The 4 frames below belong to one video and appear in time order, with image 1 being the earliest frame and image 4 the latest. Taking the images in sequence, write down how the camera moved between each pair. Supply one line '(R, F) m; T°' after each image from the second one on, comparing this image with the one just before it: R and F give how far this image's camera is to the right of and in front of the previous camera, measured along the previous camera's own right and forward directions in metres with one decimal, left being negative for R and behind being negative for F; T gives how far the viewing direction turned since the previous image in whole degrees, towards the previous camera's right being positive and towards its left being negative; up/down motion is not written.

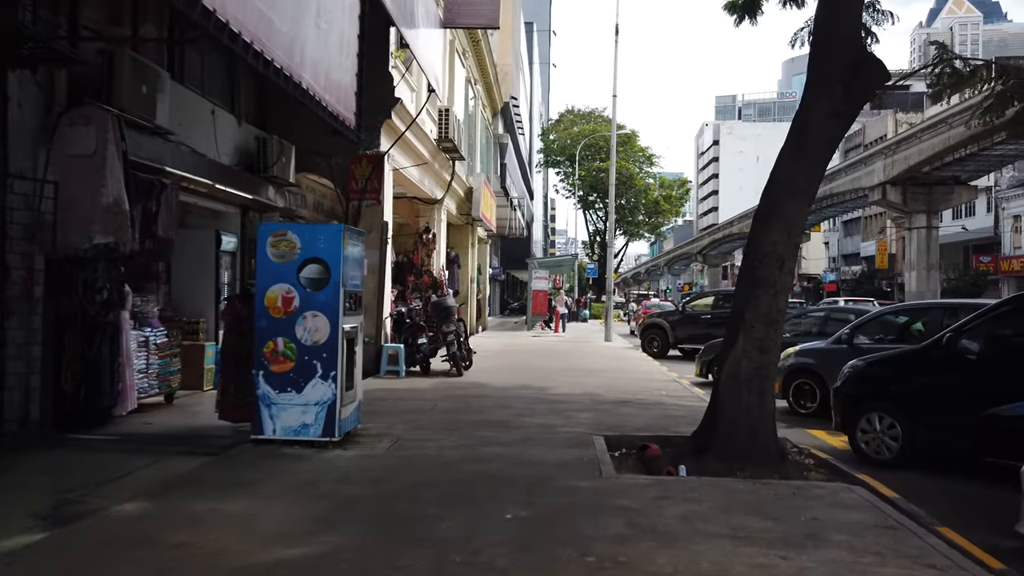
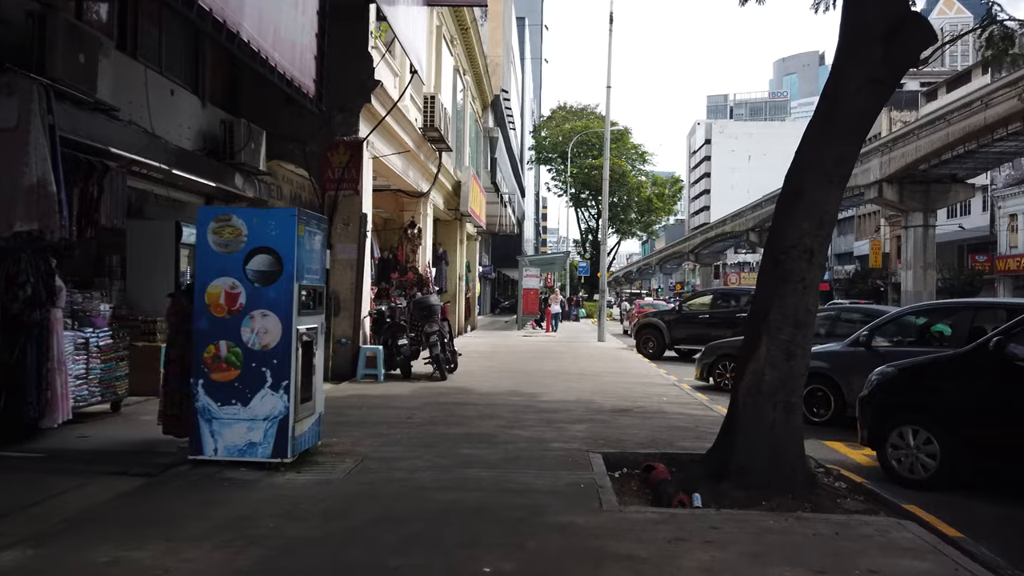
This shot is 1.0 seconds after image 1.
(+0.1, +0.9) m; +1°
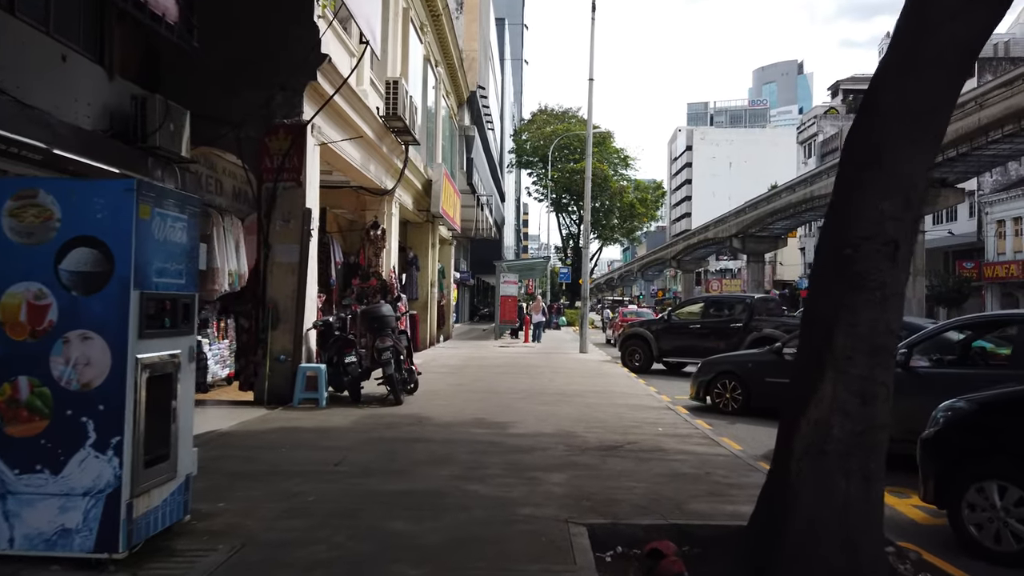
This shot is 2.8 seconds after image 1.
(+0.2, +1.8) m; +1°
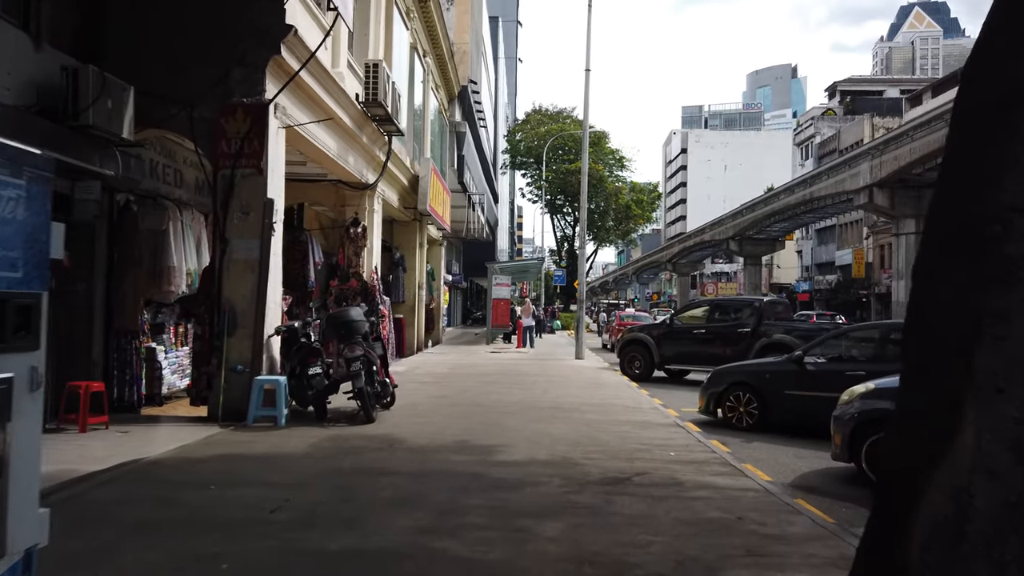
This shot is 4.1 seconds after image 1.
(+0.1, +1.3) m; 0°
